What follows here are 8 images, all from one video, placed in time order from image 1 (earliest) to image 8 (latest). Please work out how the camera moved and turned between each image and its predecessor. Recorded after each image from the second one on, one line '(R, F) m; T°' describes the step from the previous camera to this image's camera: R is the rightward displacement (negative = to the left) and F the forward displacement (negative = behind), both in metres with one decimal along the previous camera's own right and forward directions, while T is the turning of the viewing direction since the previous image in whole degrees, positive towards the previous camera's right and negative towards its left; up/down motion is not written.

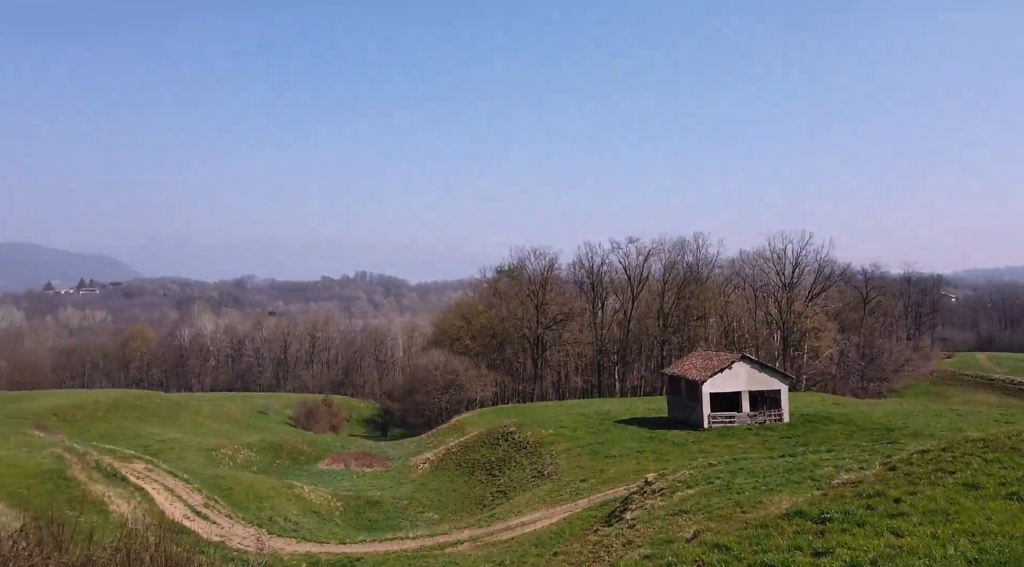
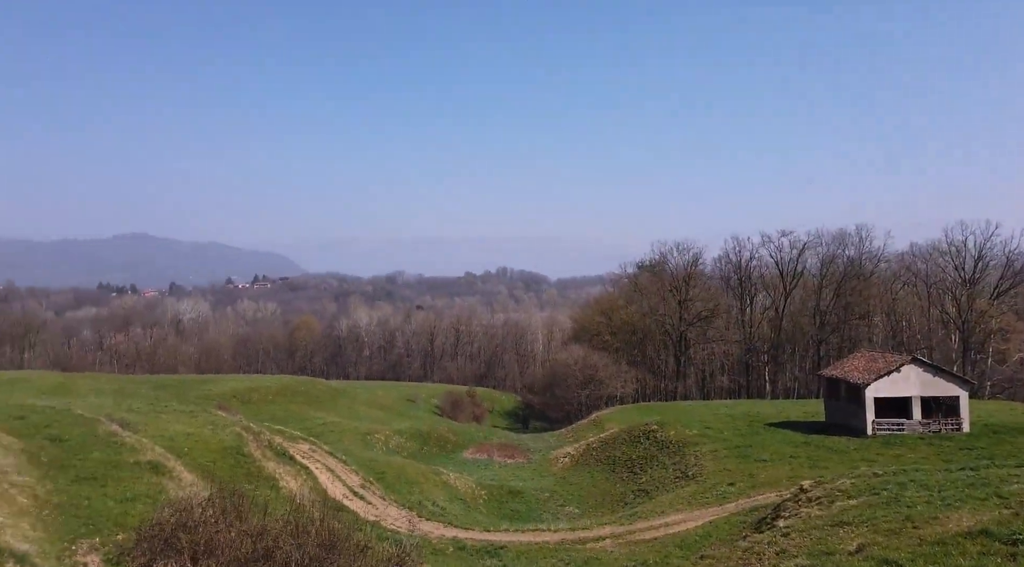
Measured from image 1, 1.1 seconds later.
(-0.3, +0.8) m; -9°
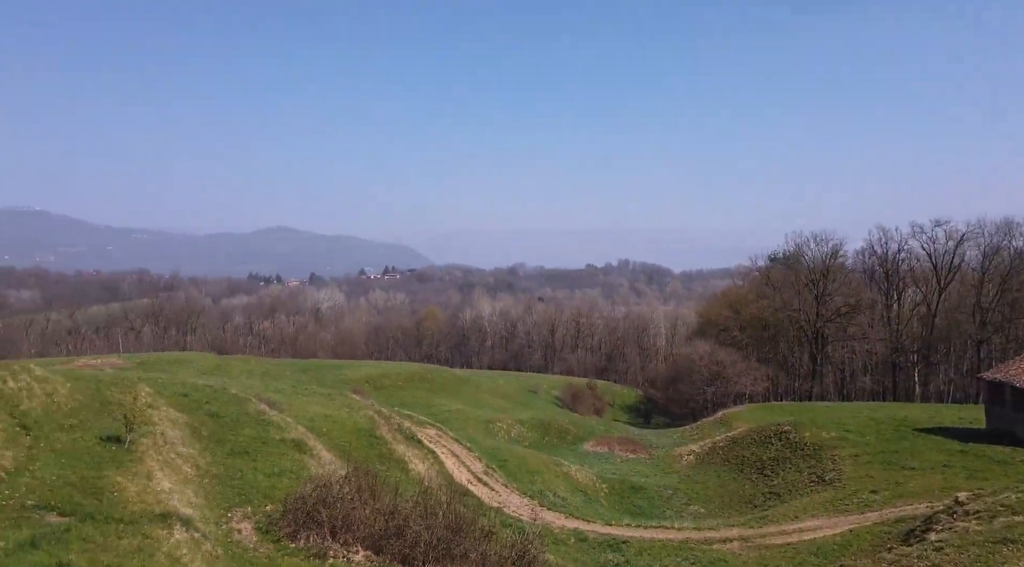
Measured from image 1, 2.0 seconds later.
(-0.3, +1.0) m; -8°
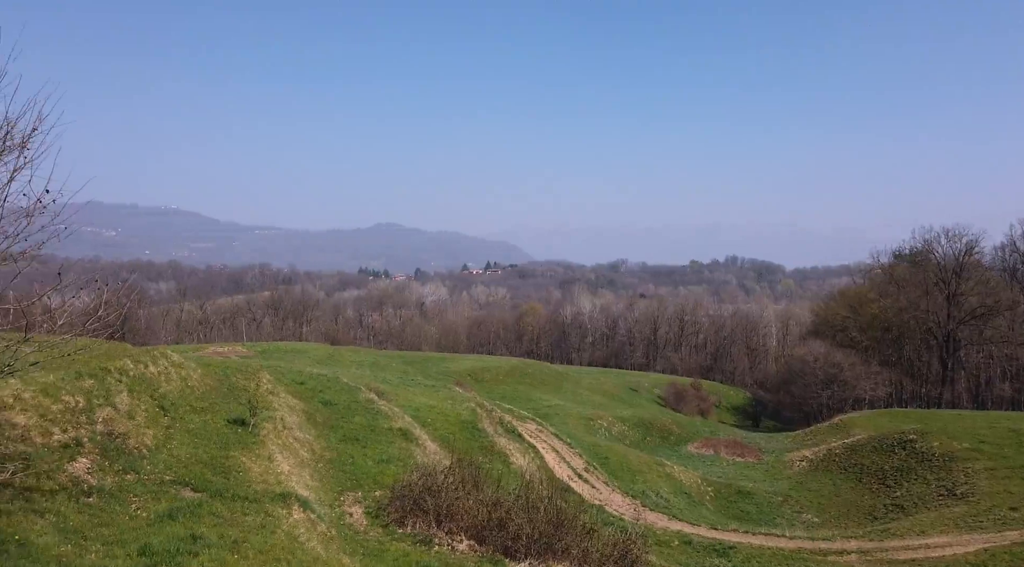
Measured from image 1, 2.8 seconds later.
(-0.6, +0.3) m; -7°
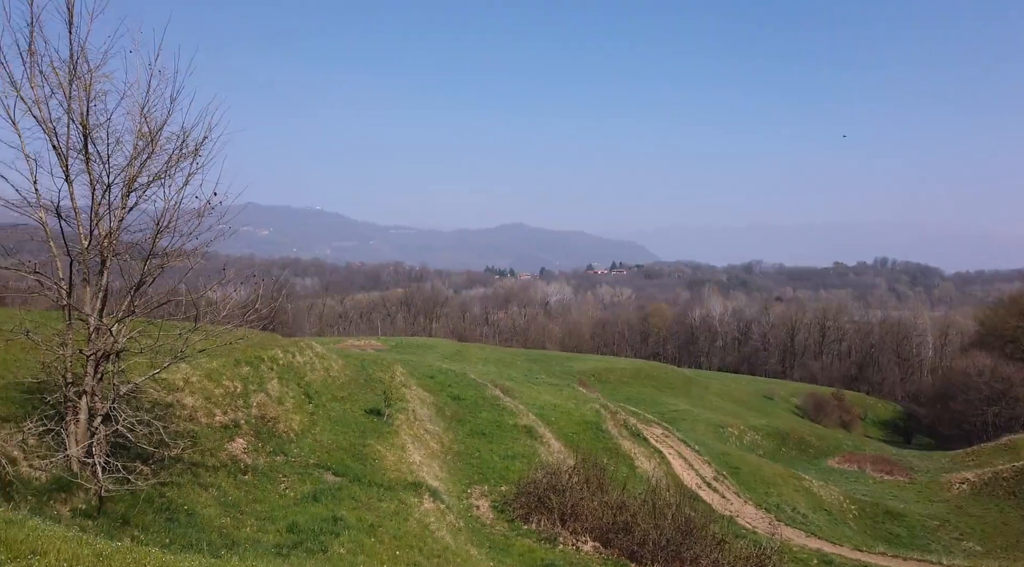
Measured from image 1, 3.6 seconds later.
(-0.1, -0.6) m; -9°
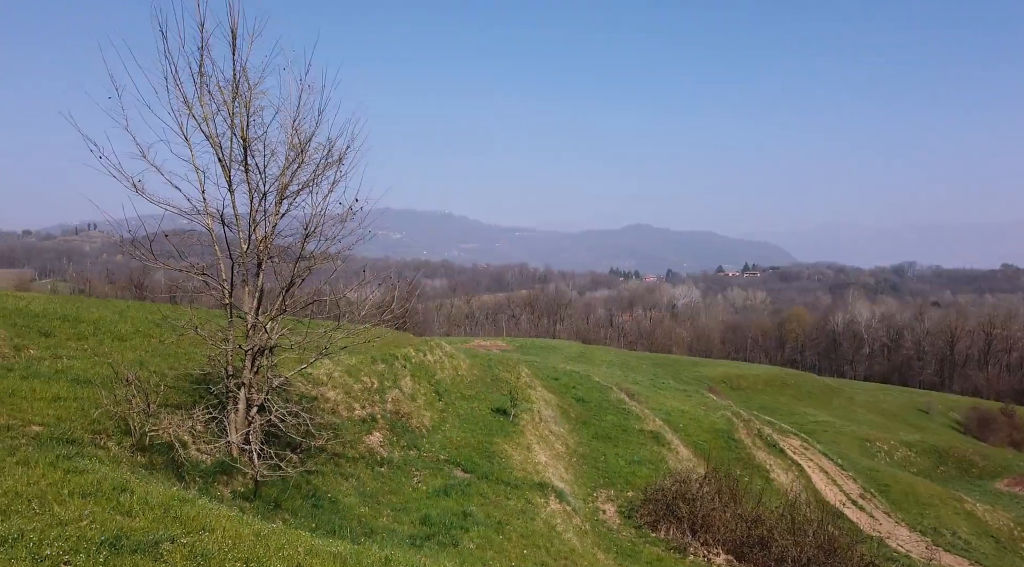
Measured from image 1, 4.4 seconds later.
(-0.1, -0.4) m; -8°
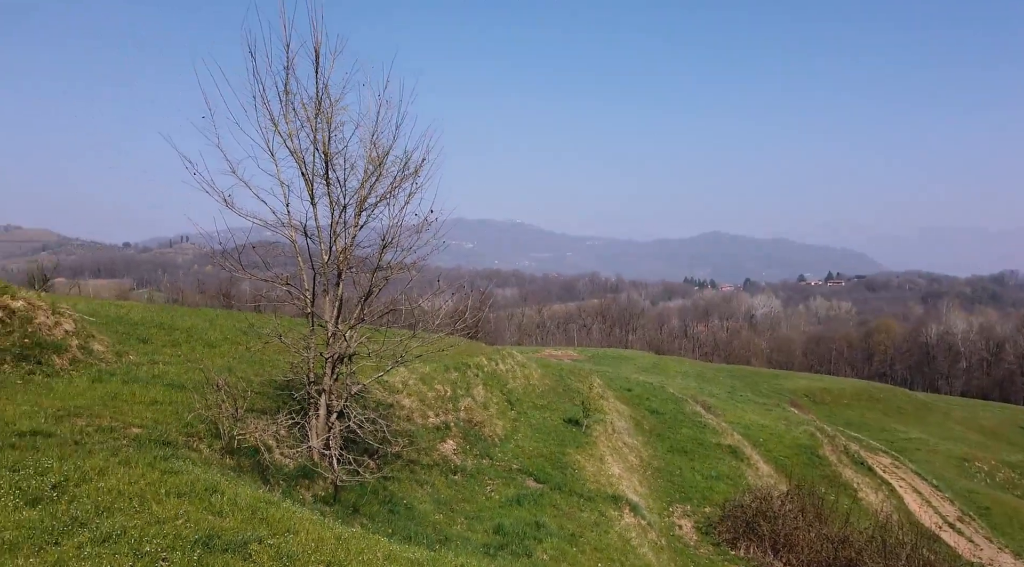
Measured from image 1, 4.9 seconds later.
(-0.1, -0.2) m; -5°
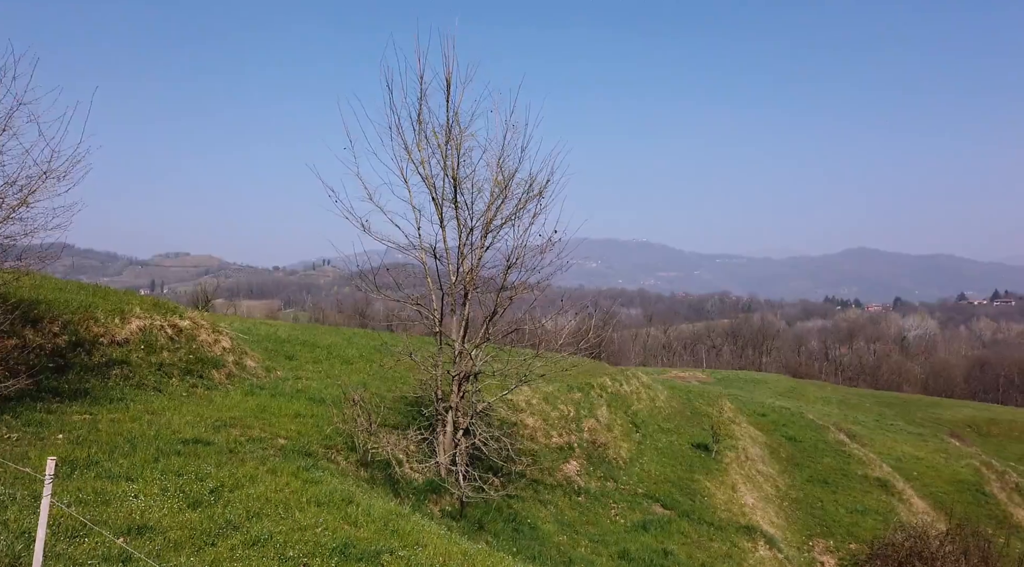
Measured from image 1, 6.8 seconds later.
(0.0, -0.3) m; -8°
